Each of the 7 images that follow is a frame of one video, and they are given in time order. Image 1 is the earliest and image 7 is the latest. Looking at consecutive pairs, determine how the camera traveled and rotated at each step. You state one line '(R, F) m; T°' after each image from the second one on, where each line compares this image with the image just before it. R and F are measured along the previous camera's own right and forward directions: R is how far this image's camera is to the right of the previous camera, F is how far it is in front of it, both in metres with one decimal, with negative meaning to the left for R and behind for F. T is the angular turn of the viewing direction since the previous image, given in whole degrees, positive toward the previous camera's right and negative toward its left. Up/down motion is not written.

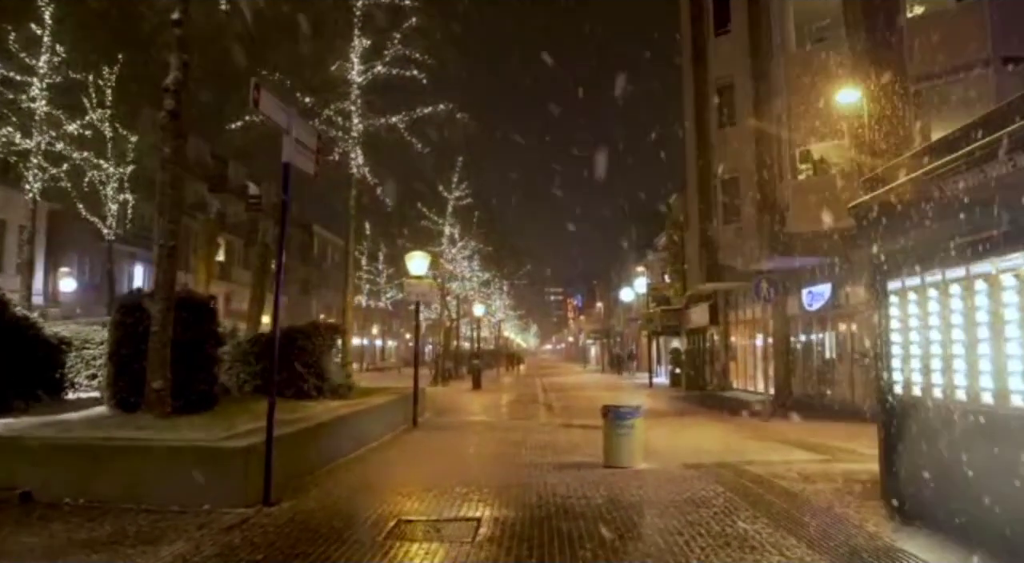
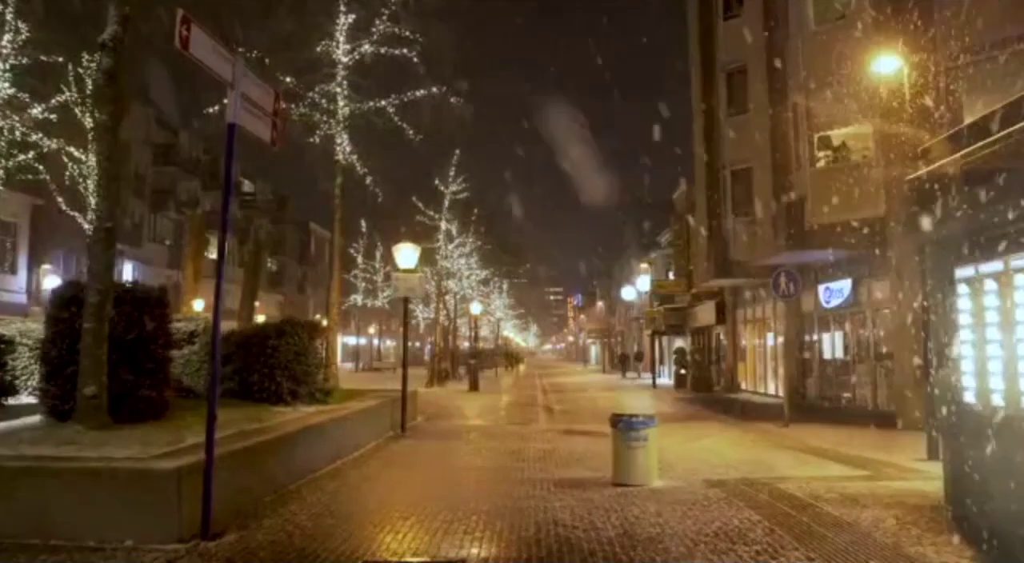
(+0.1, +1.6) m; 0°
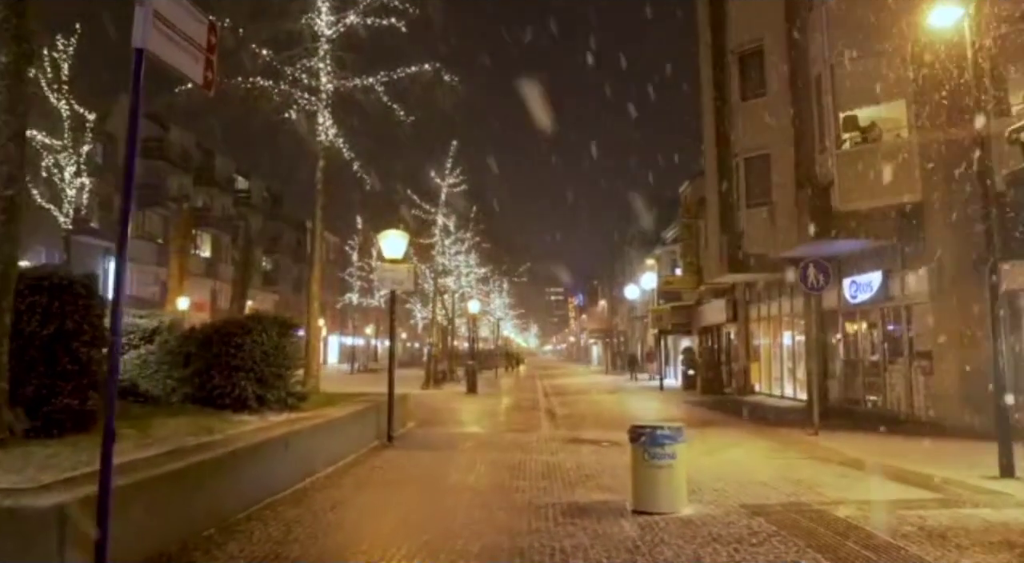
(0.0, +1.9) m; 0°
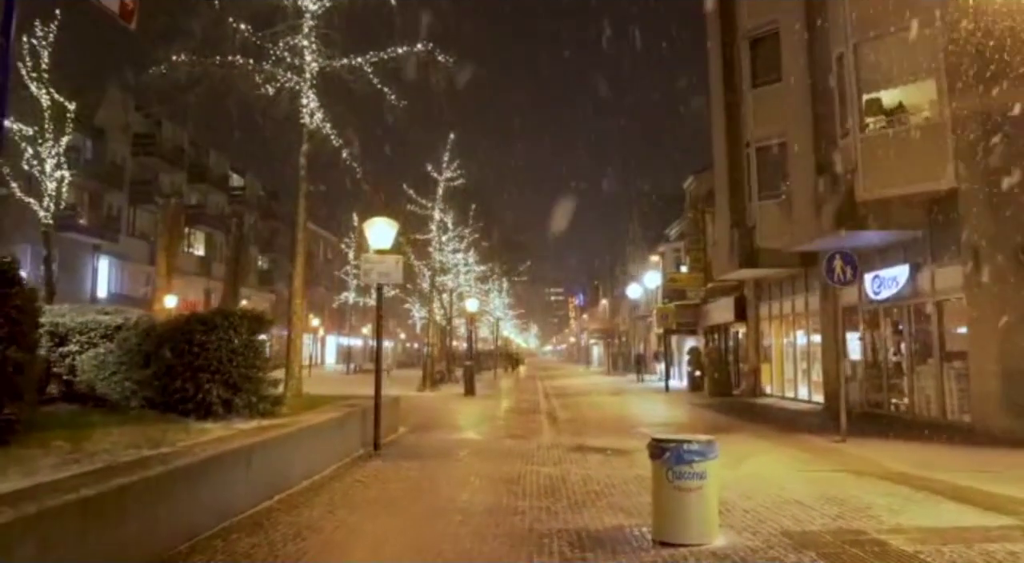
(0.0, +1.5) m; 0°
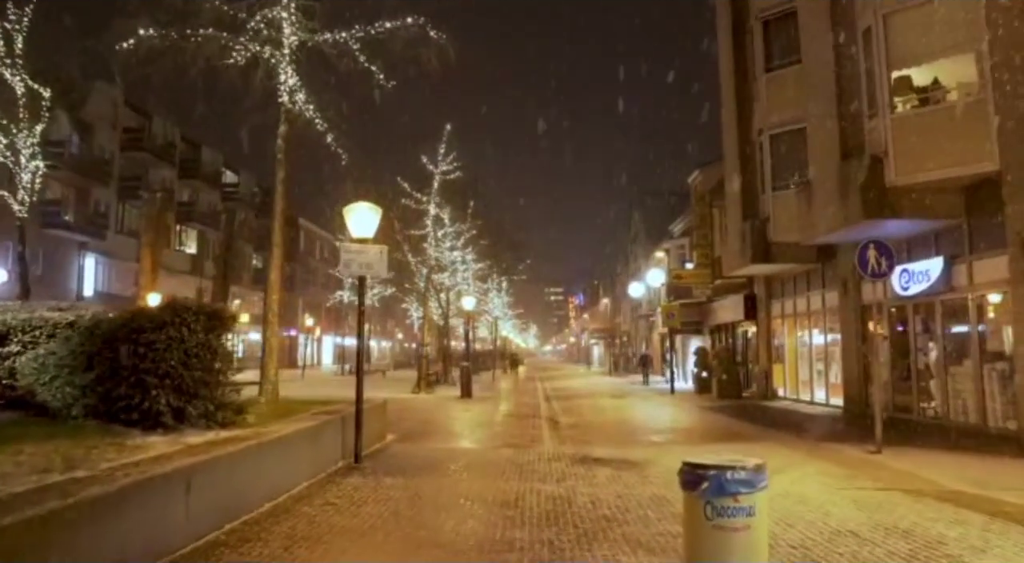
(0.0, +1.6) m; 0°
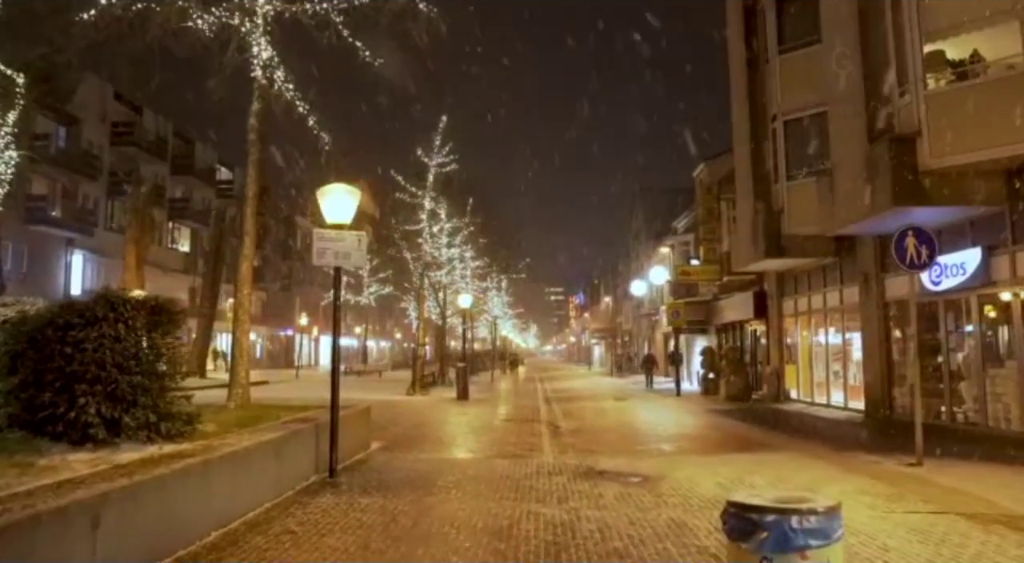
(+0.1, +1.5) m; 0°
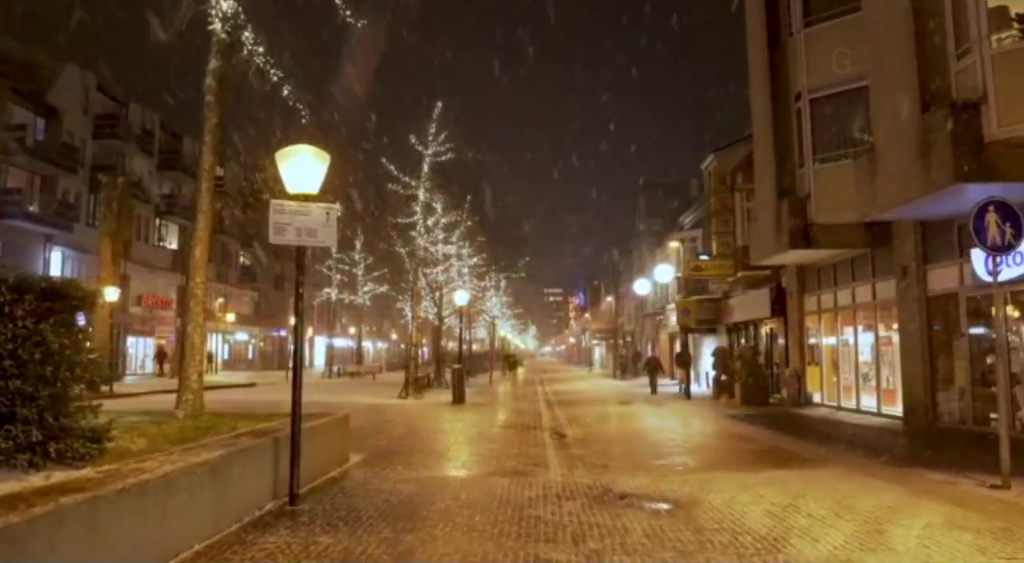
(0.0, +2.2) m; 0°
